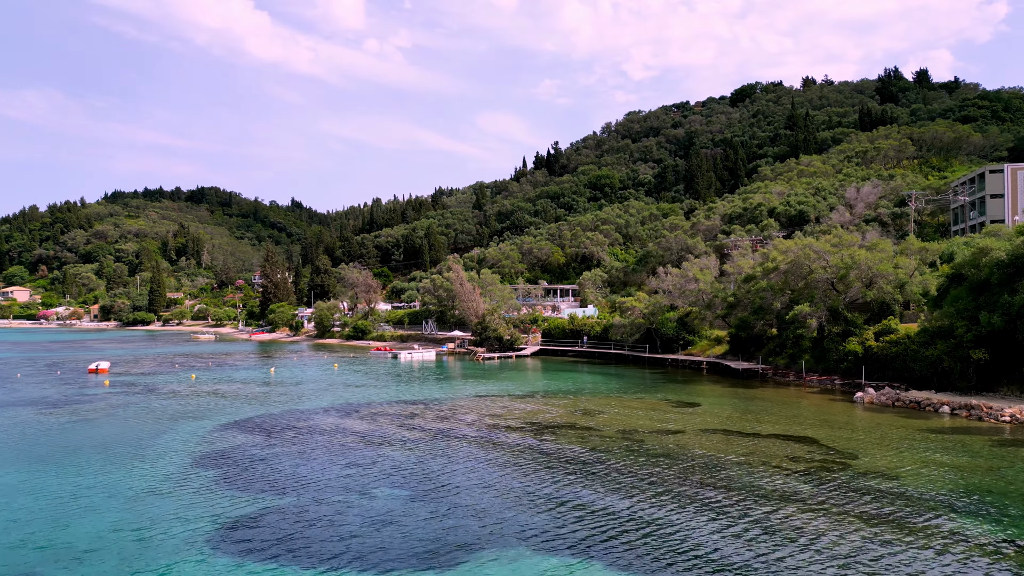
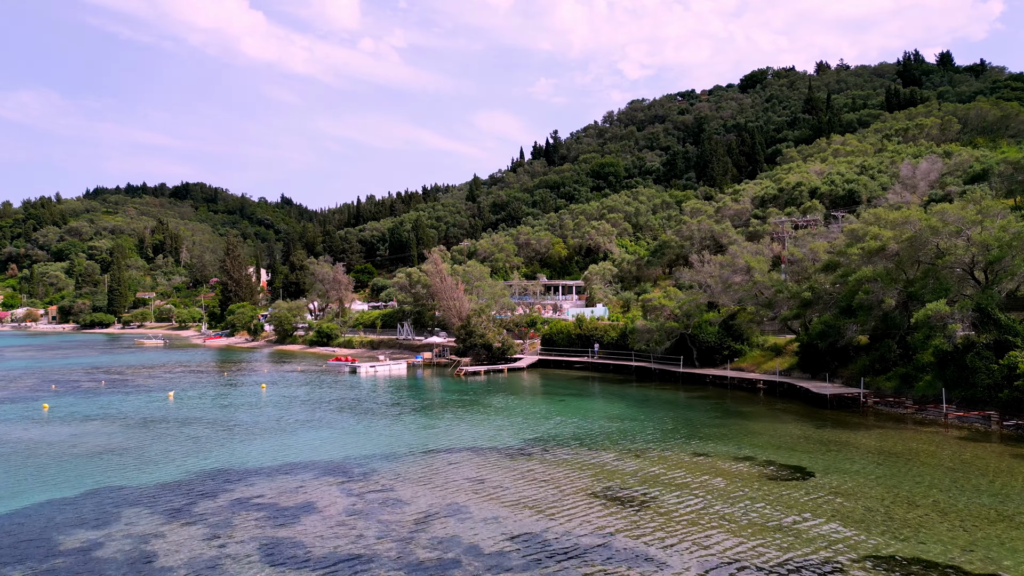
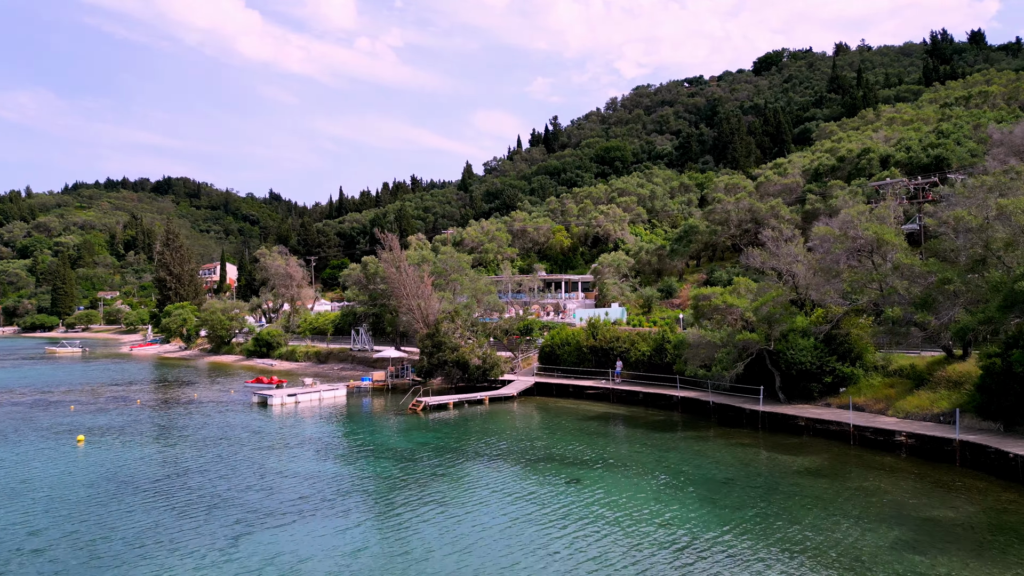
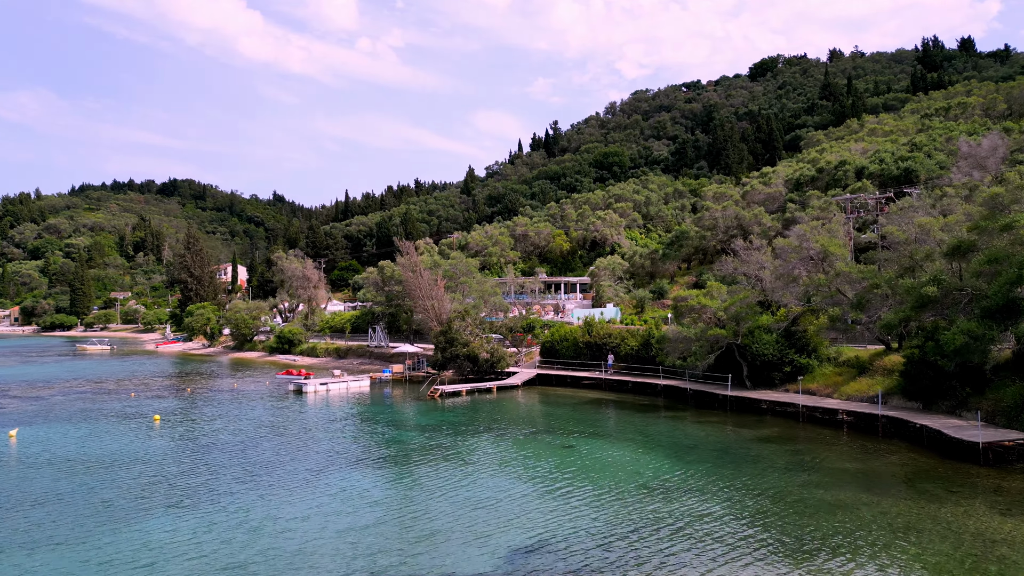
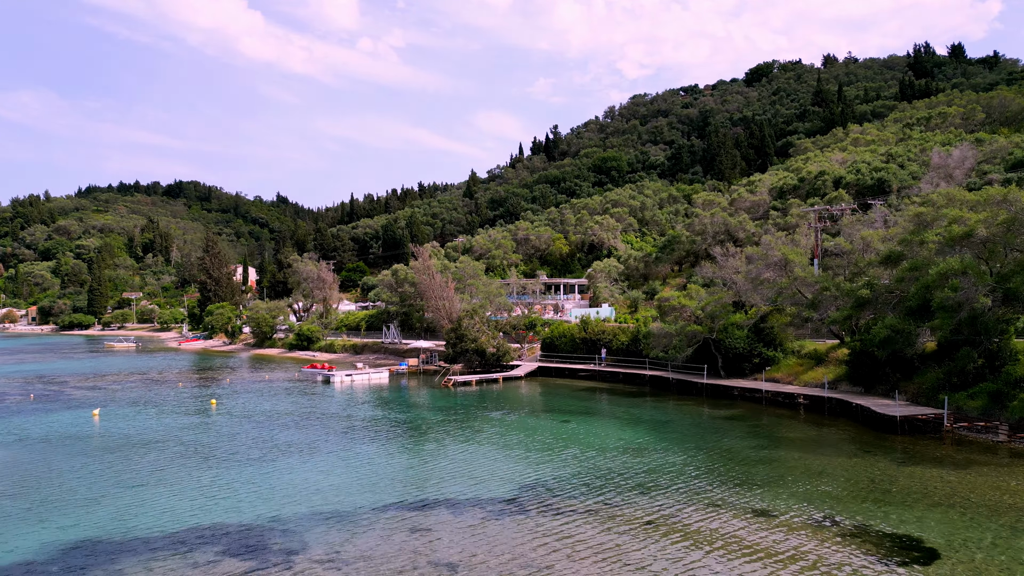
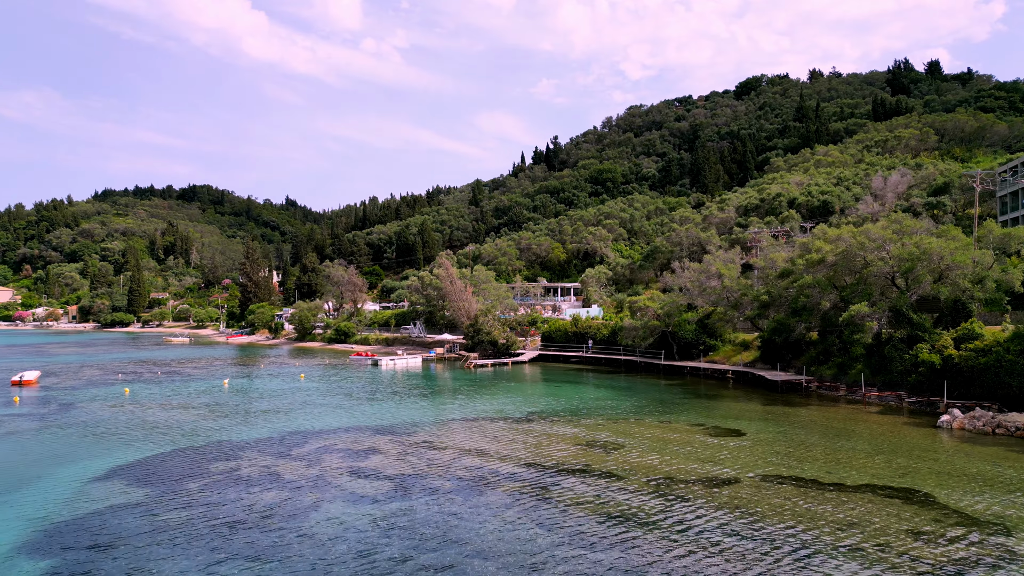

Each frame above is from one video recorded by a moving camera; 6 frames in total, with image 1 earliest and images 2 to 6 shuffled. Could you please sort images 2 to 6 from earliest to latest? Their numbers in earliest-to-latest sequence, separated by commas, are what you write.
6, 2, 5, 4, 3
